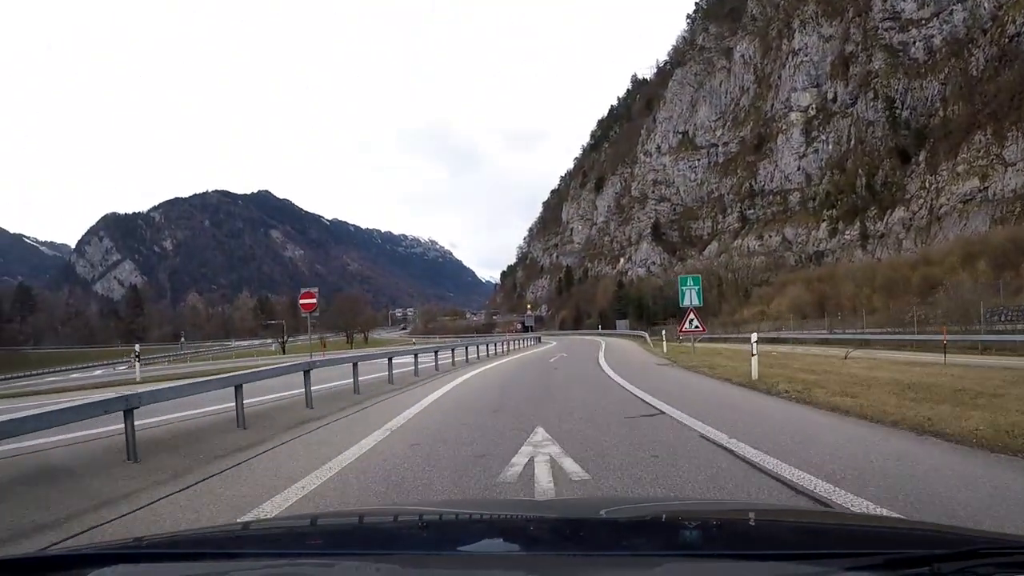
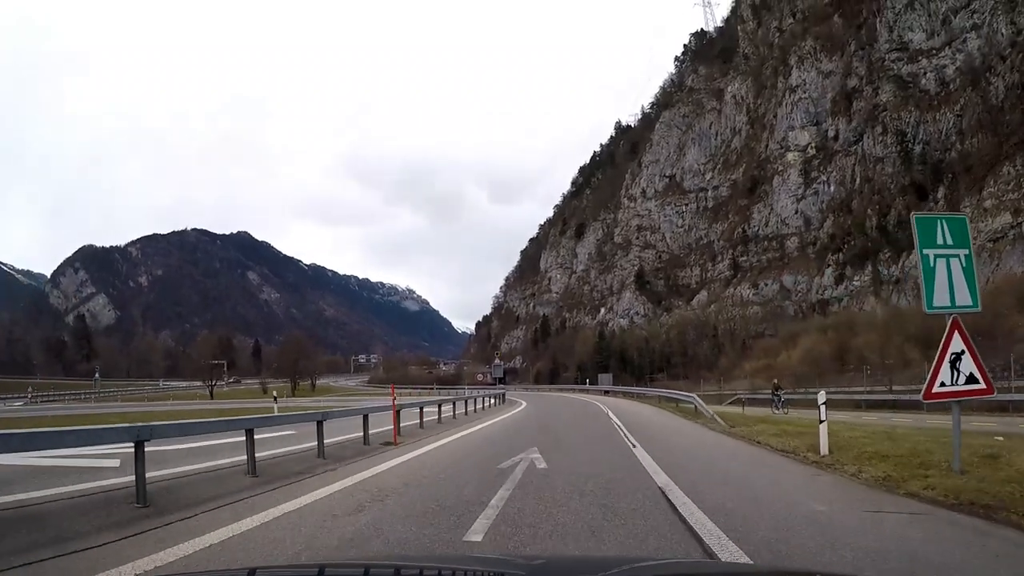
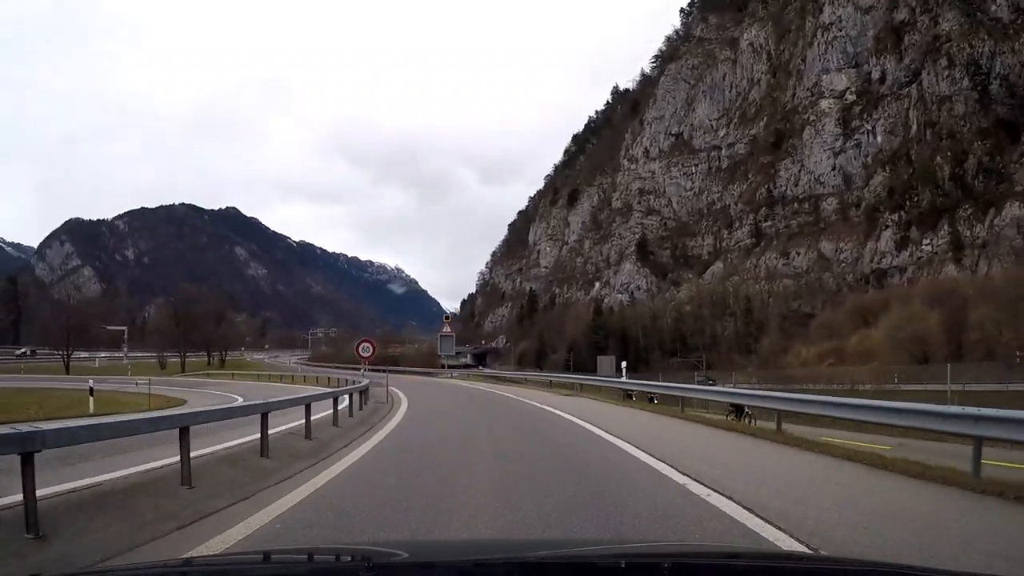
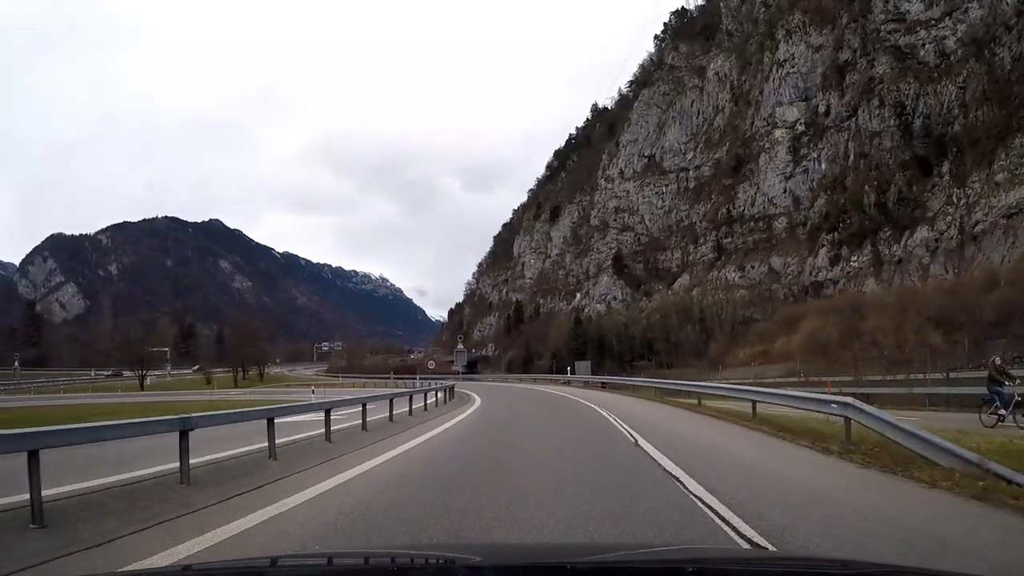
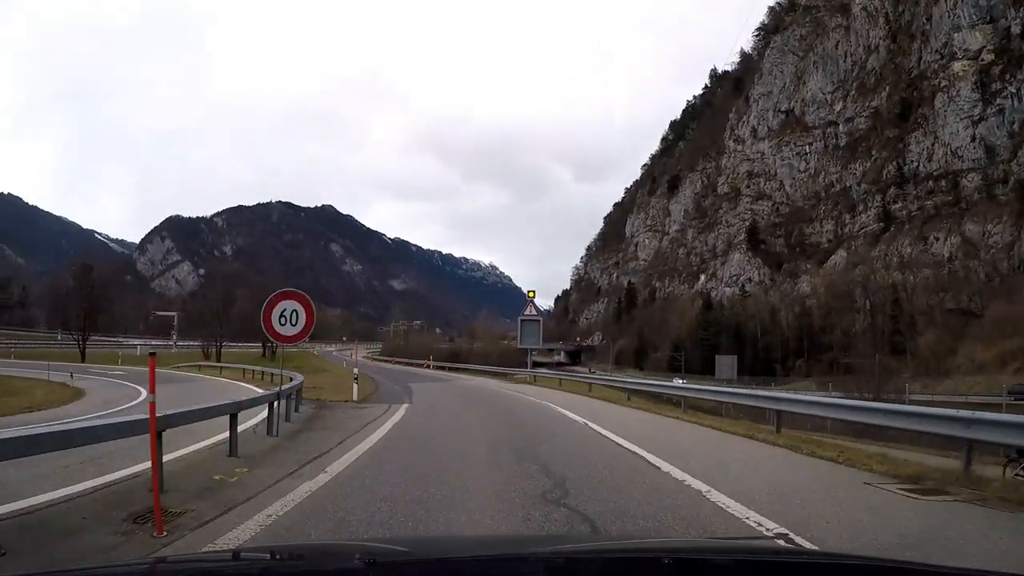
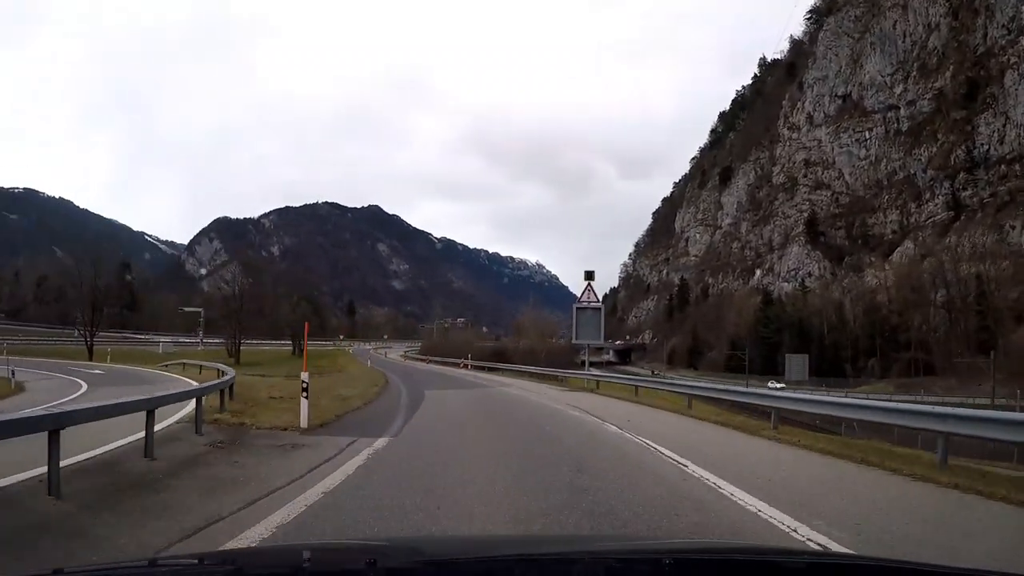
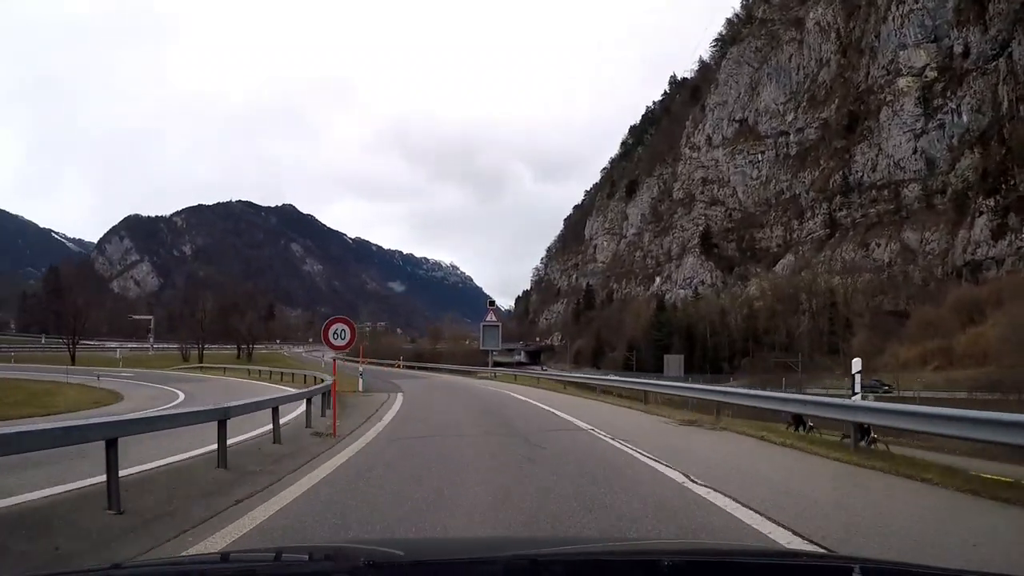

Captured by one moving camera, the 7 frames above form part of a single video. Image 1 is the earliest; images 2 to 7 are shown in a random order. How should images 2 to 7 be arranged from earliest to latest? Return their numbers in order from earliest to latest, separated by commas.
2, 4, 3, 7, 5, 6
